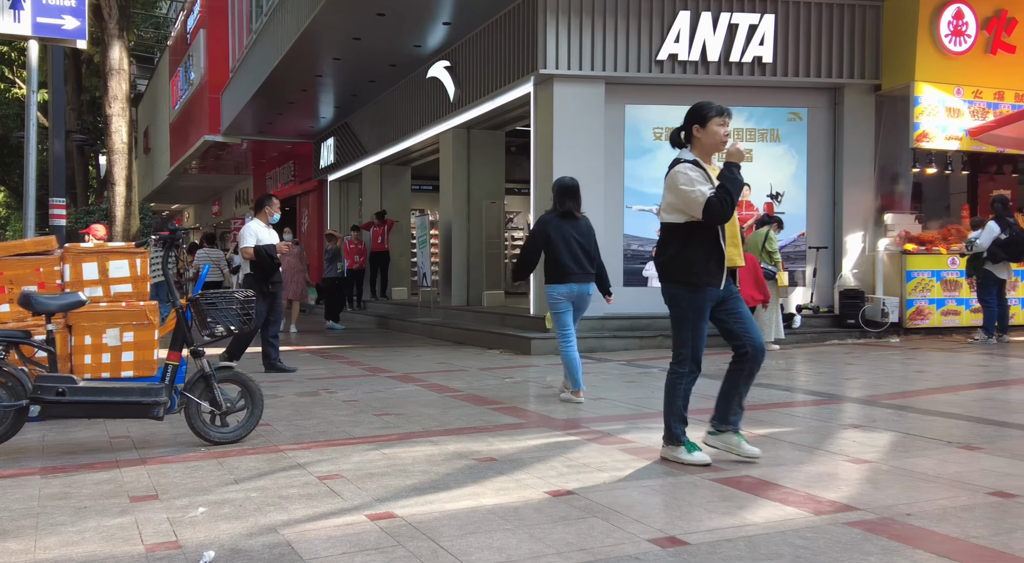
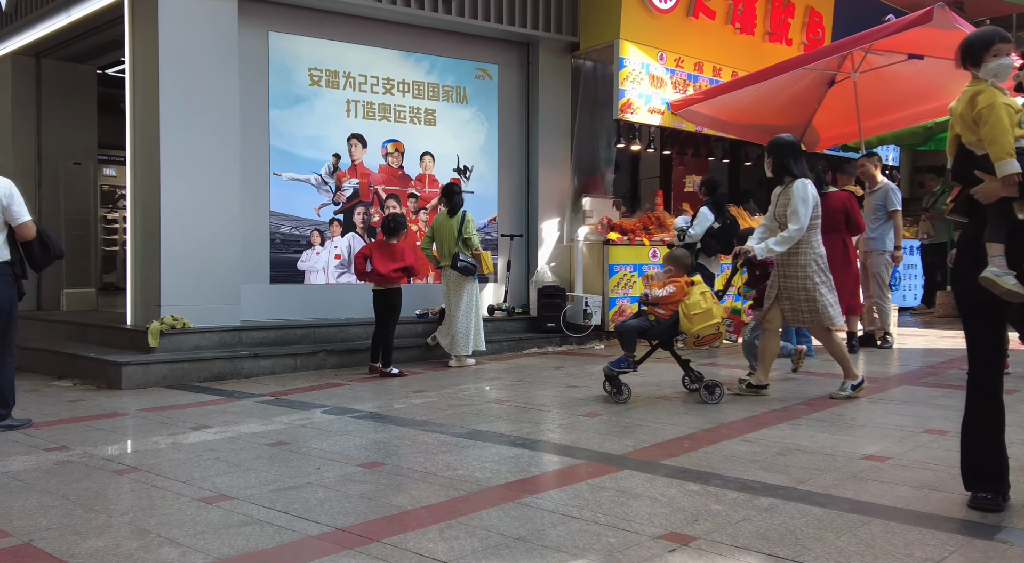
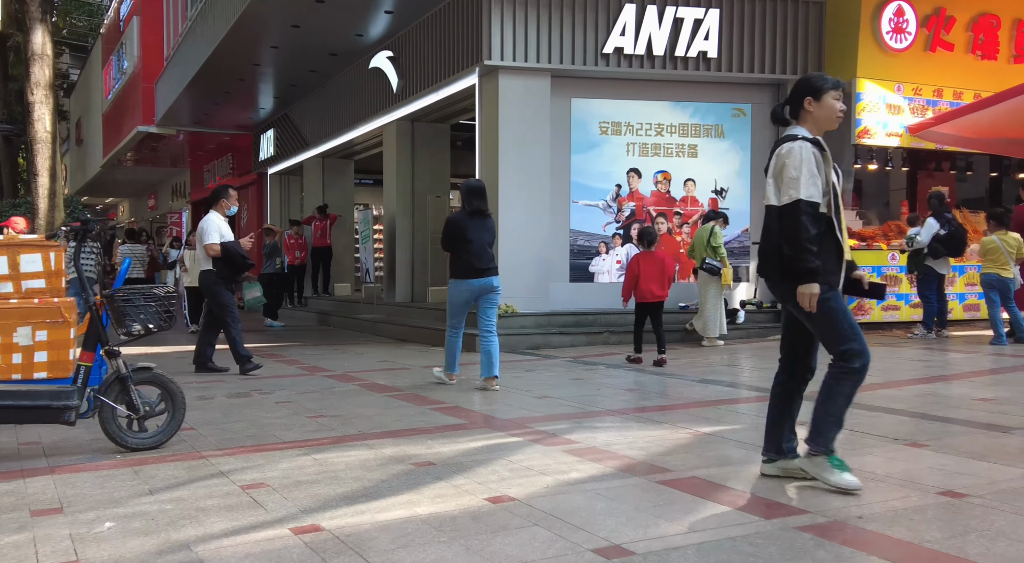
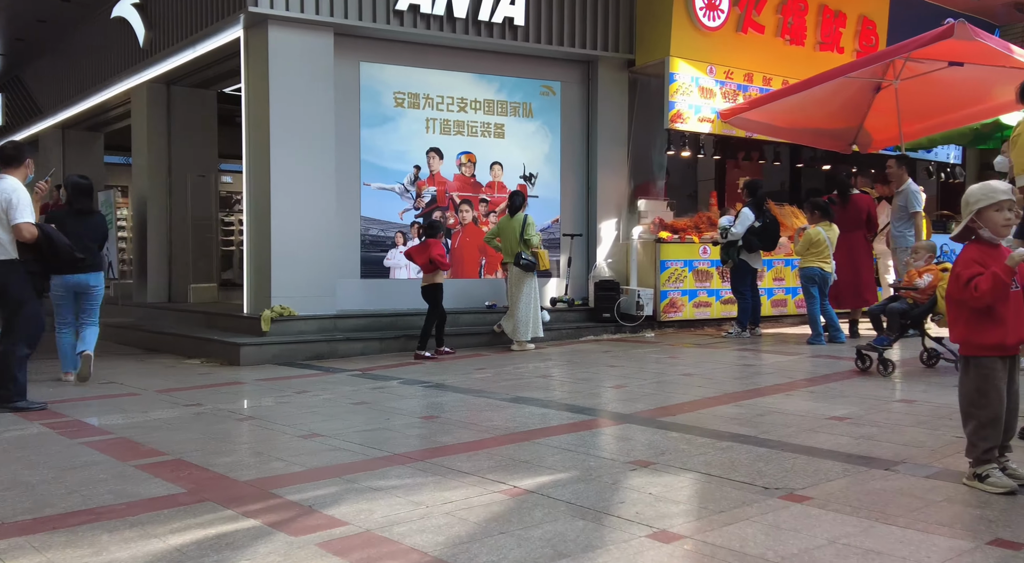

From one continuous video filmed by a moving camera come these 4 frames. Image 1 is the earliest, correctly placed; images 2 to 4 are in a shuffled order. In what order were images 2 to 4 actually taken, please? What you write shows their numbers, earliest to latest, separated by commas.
3, 4, 2
